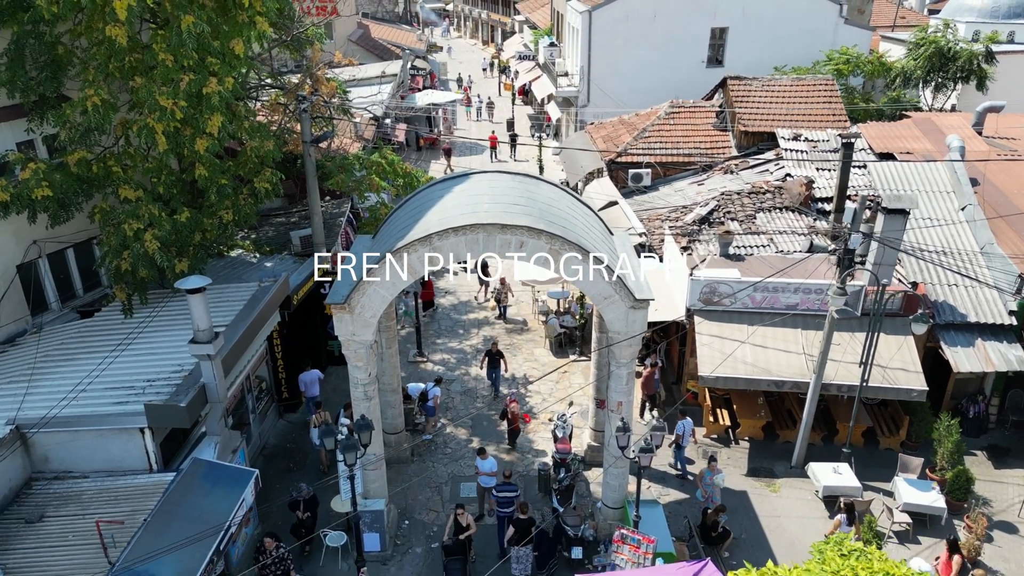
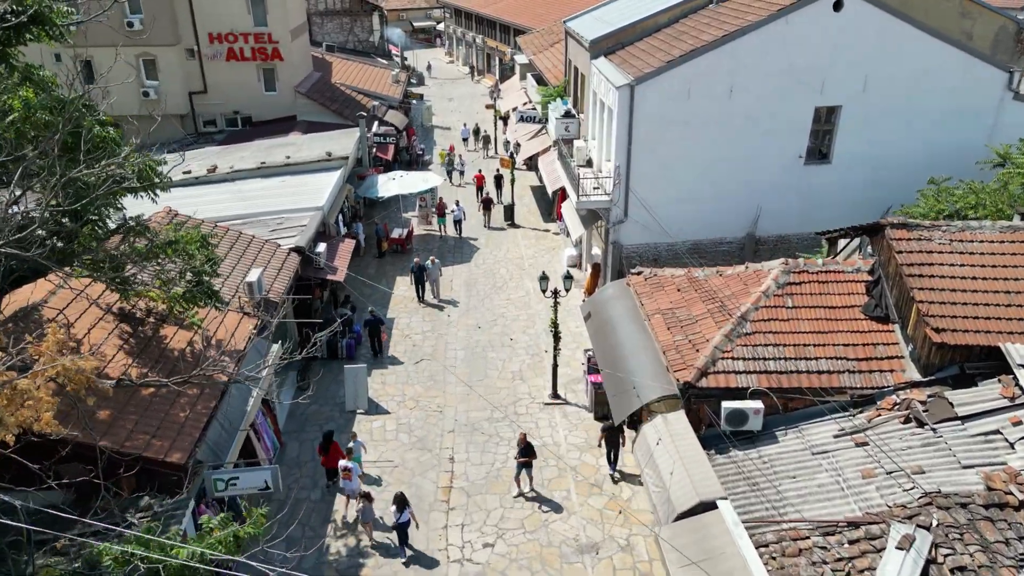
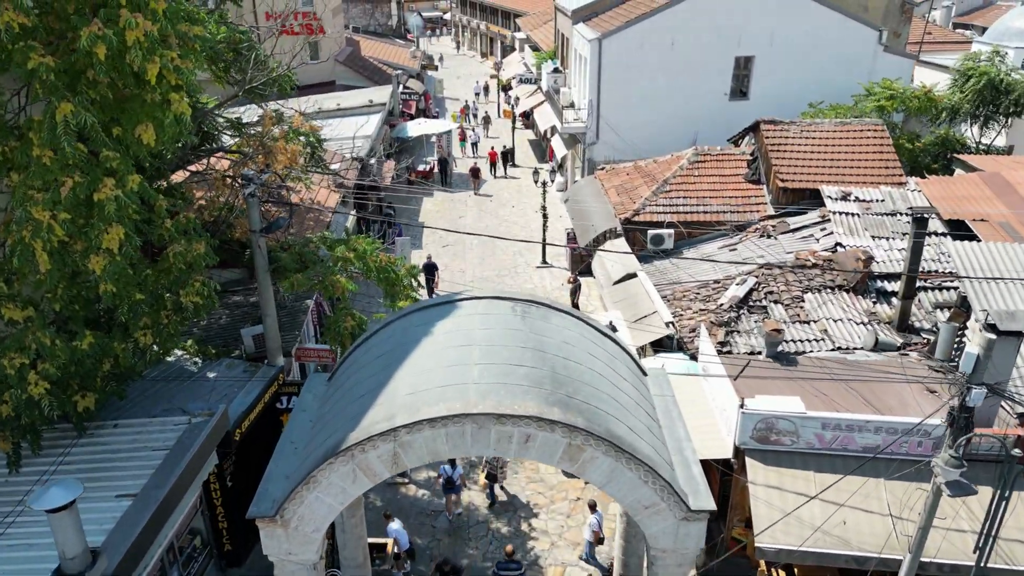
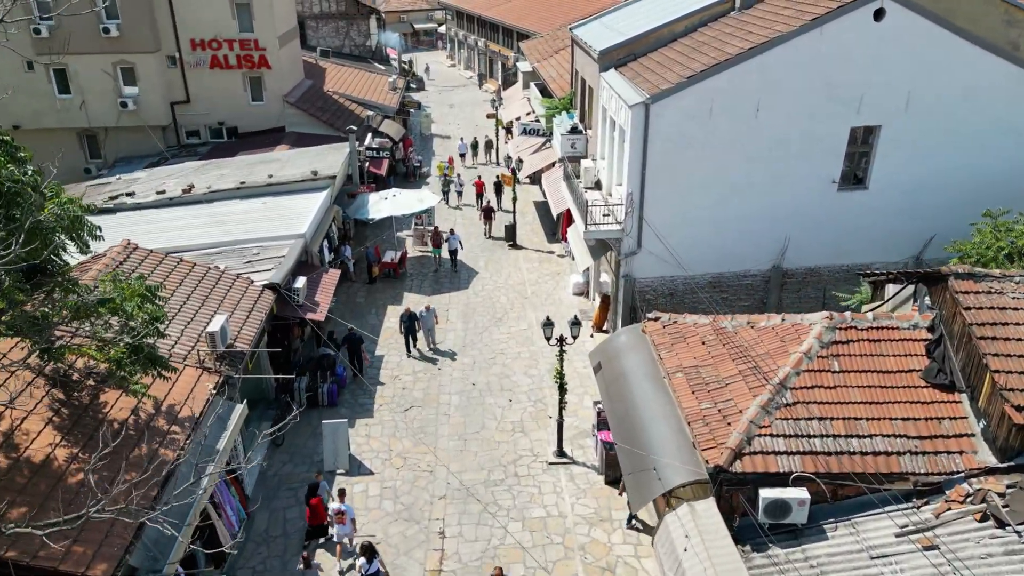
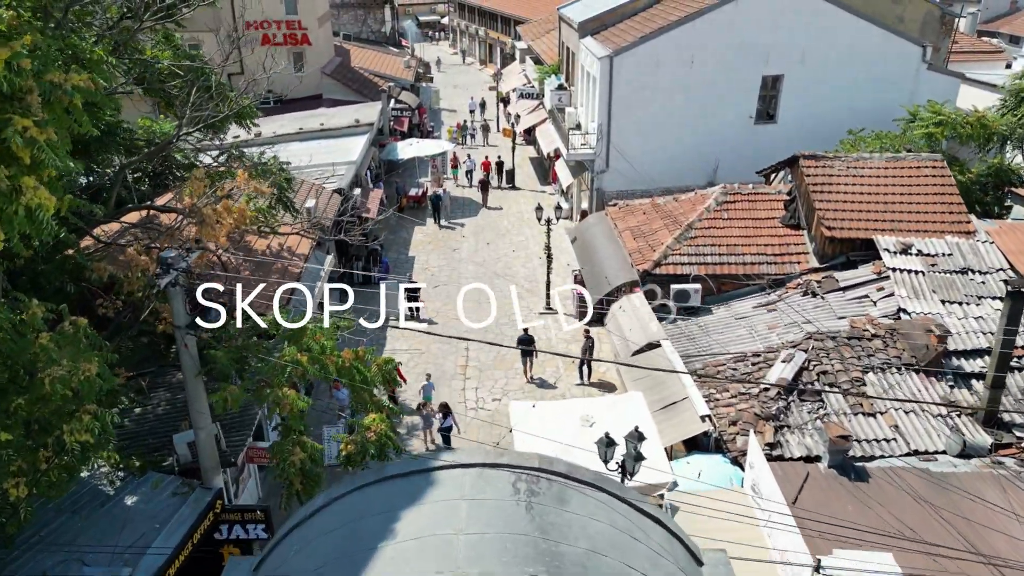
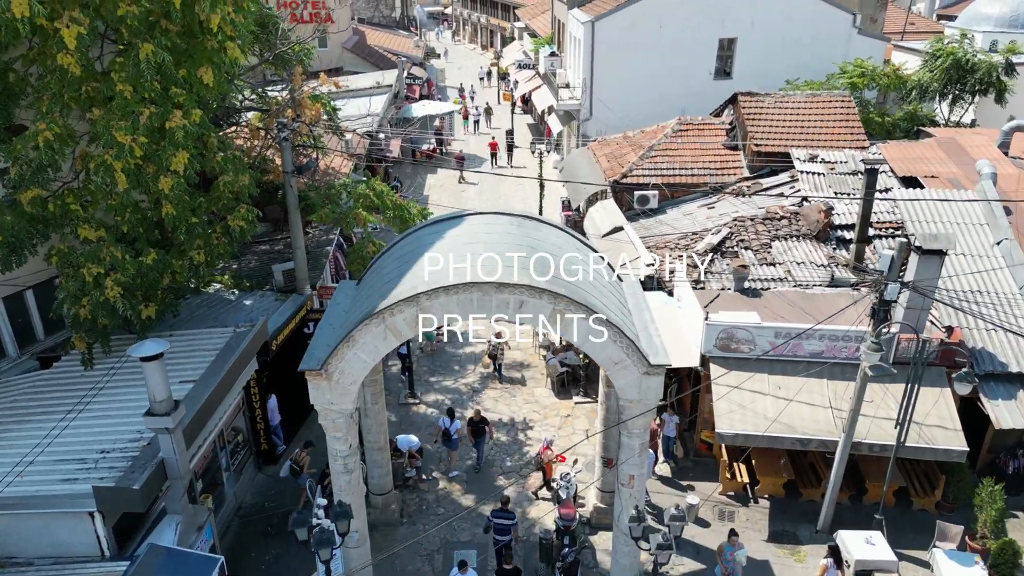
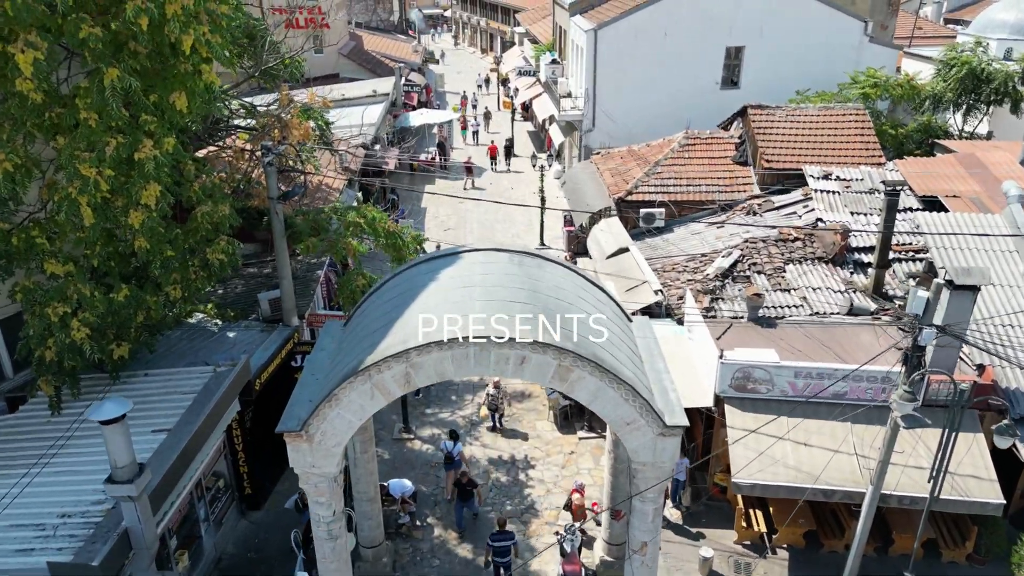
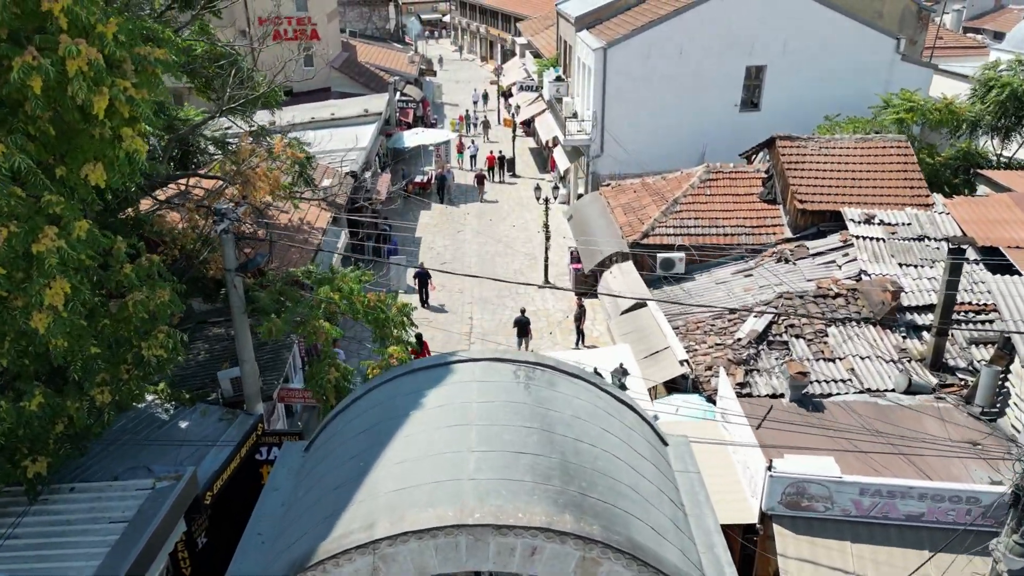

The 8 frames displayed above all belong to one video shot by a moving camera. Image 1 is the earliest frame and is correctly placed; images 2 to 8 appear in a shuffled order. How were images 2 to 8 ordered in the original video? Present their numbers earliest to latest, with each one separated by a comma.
6, 7, 3, 8, 5, 2, 4
